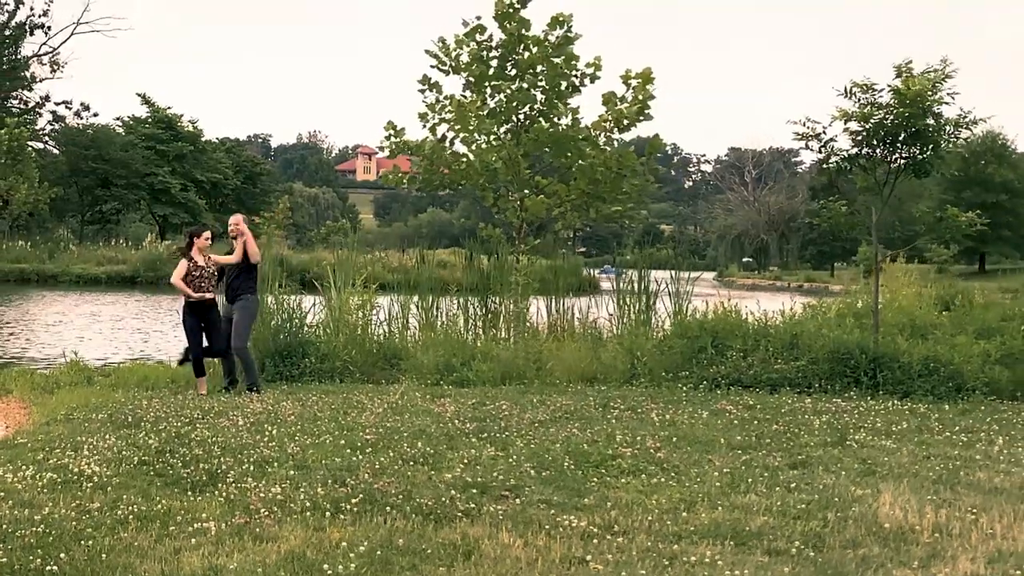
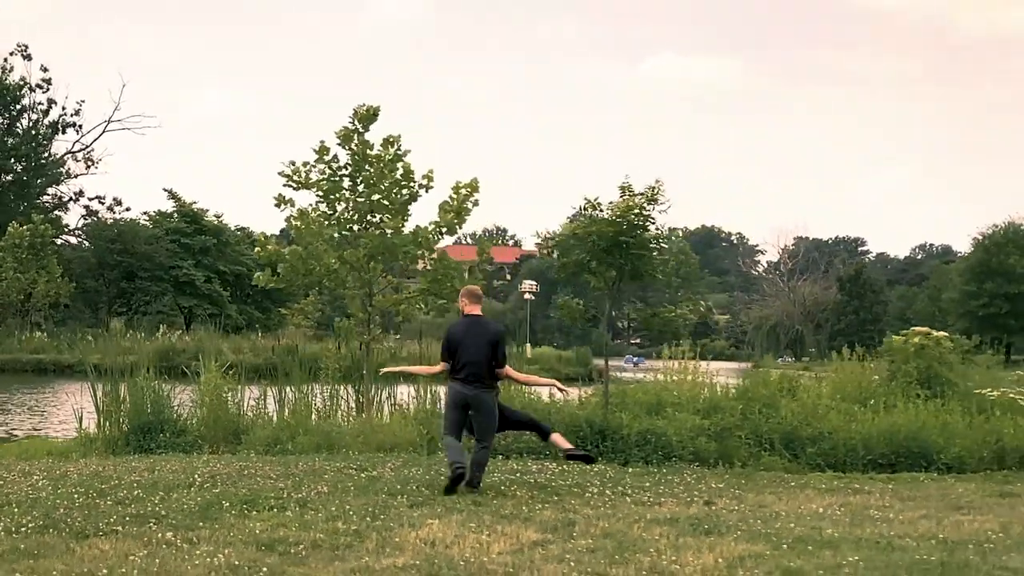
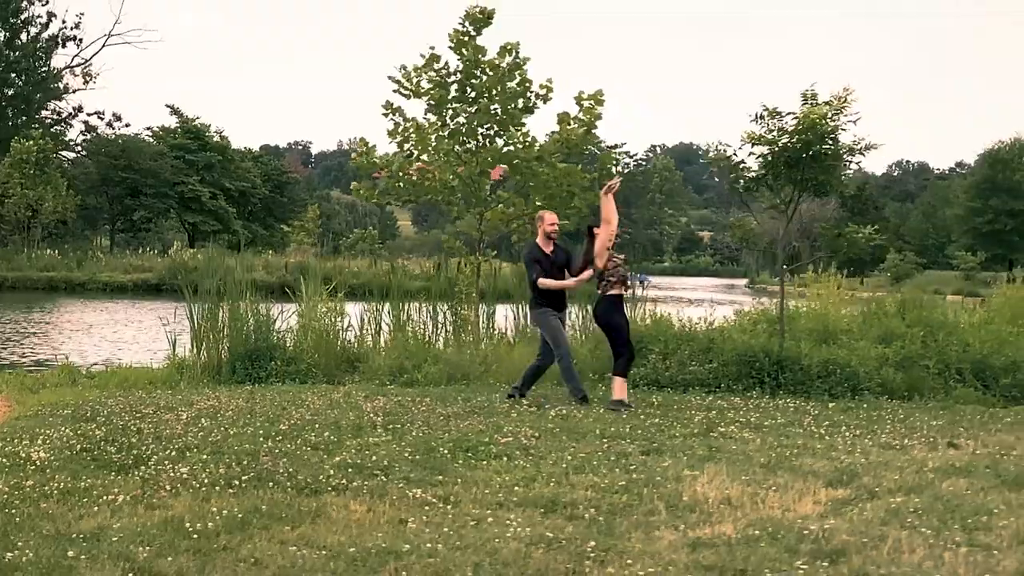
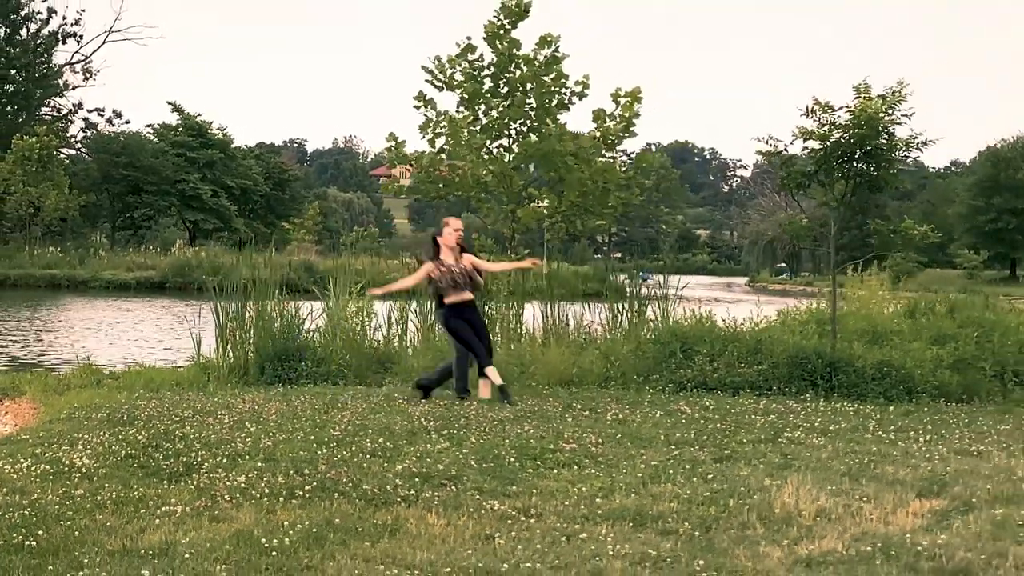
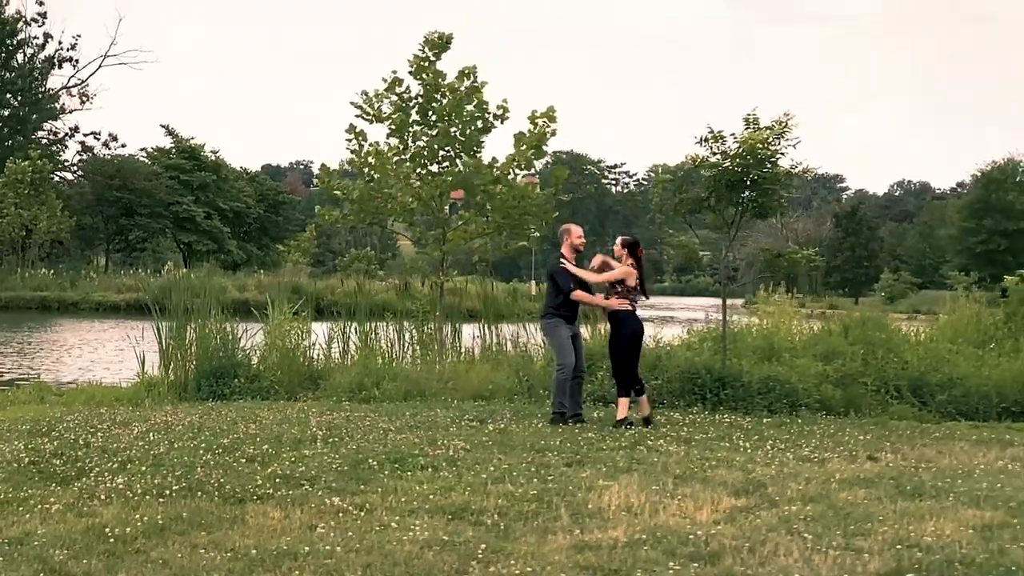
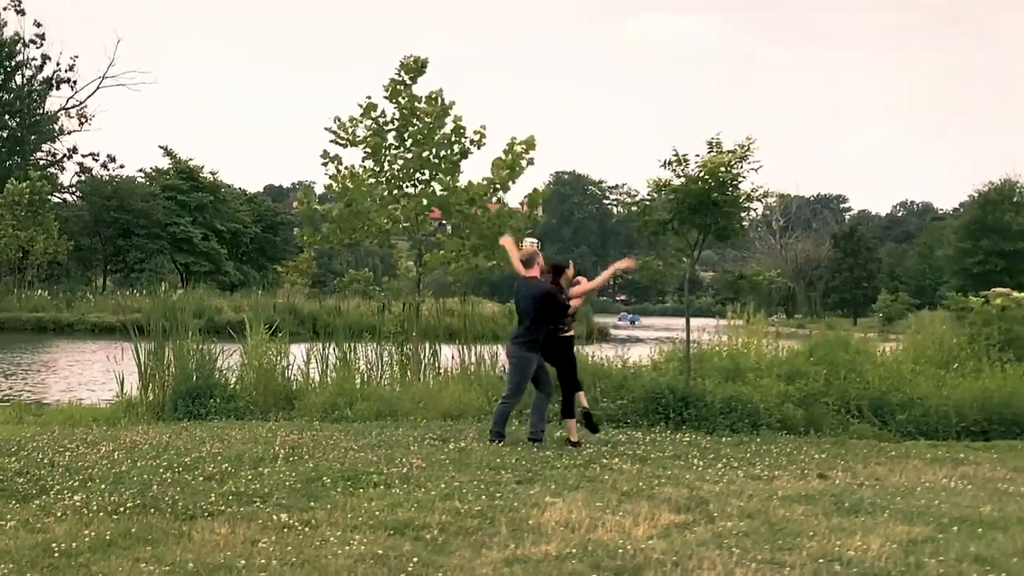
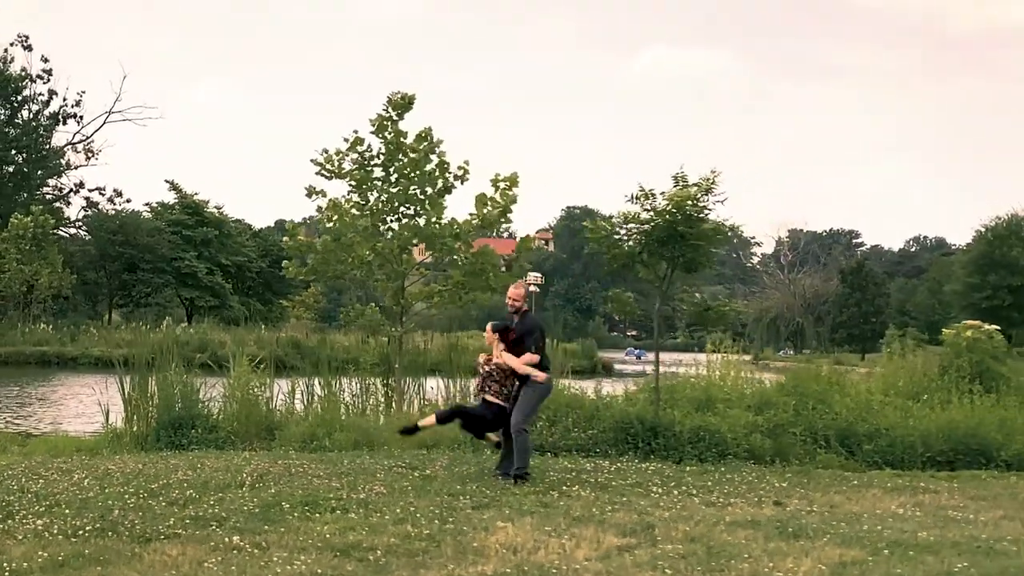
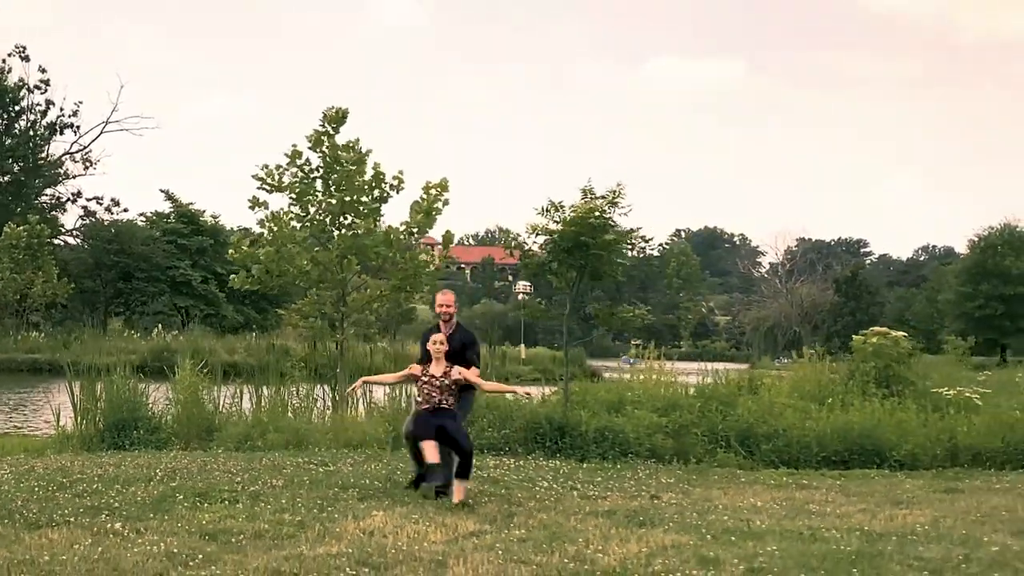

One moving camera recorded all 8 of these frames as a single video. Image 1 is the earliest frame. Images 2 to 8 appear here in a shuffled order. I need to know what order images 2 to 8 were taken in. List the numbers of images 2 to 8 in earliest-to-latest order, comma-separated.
4, 3, 5, 6, 7, 2, 8
